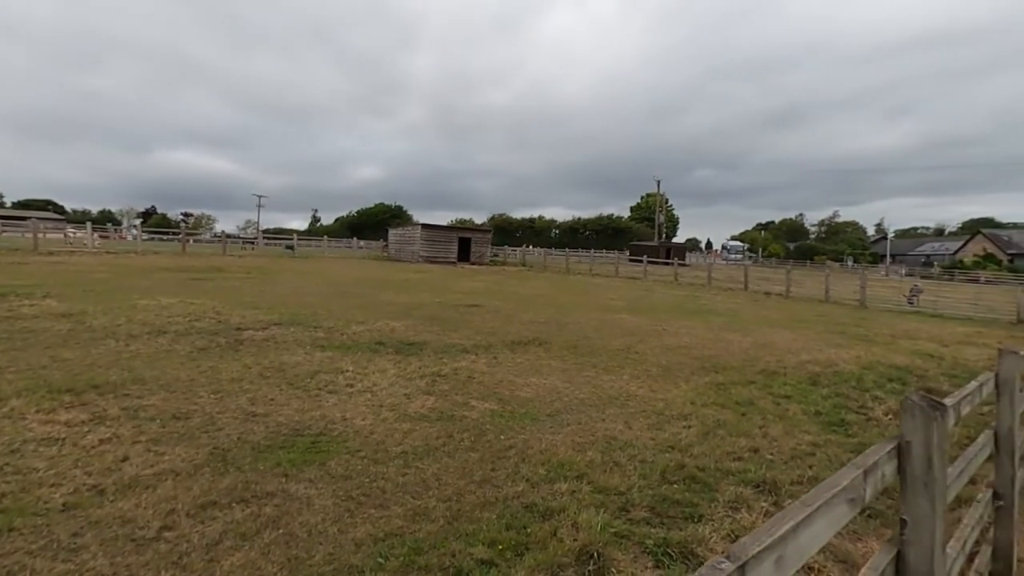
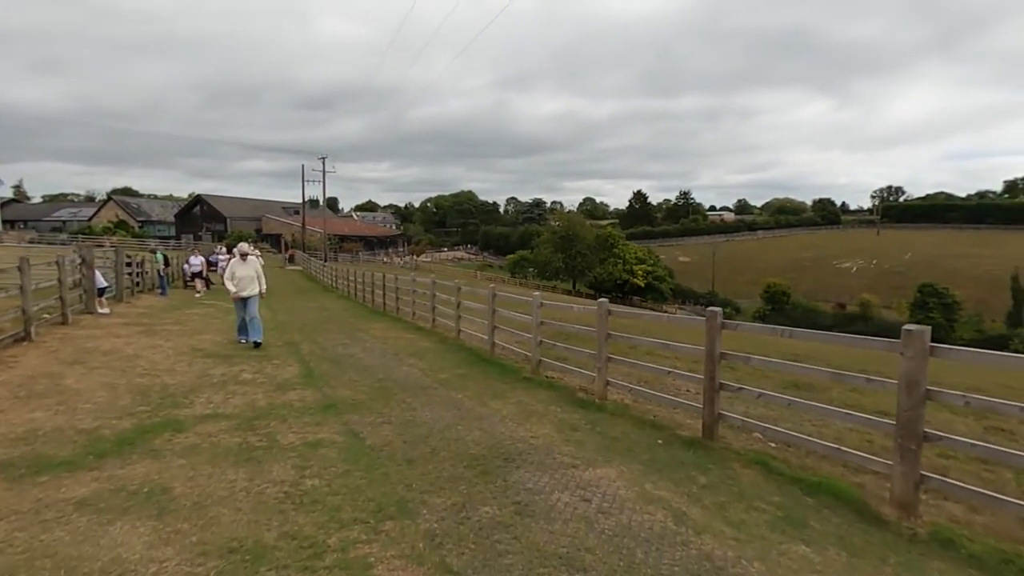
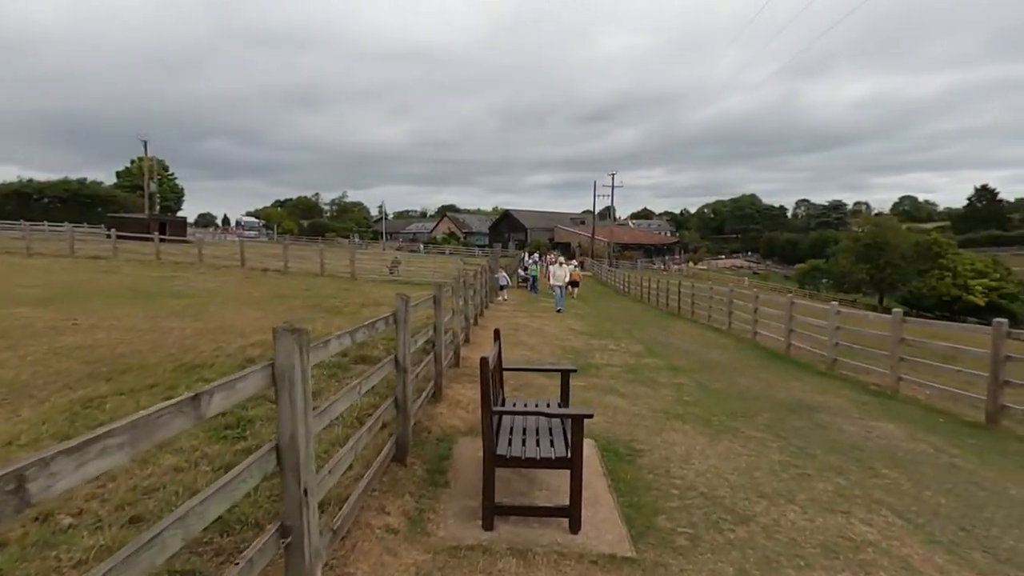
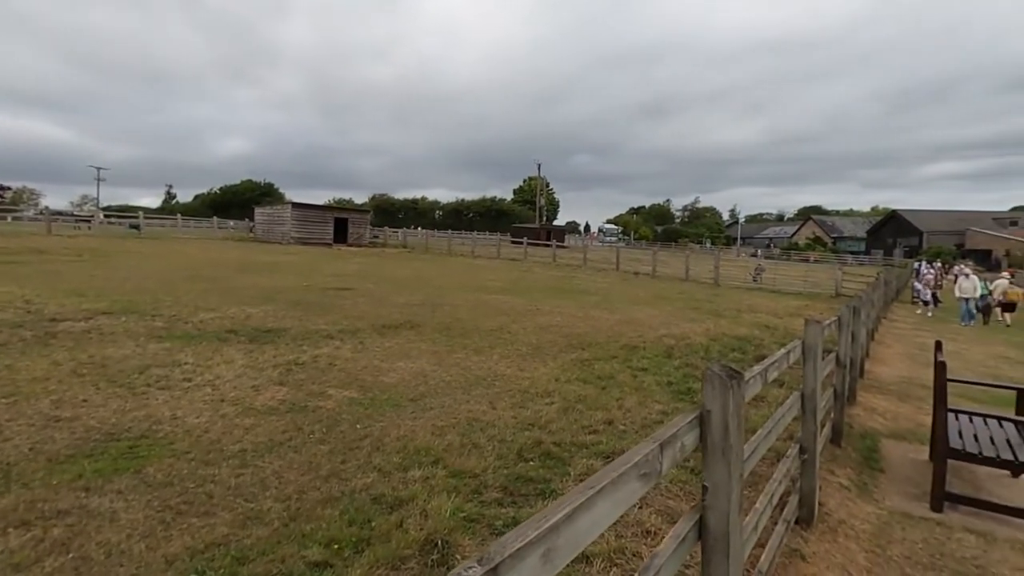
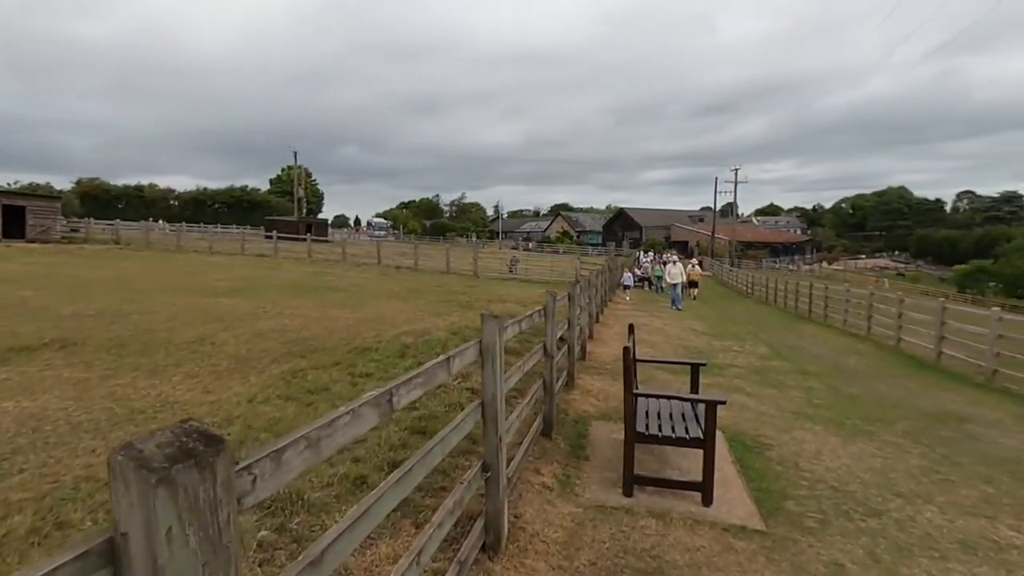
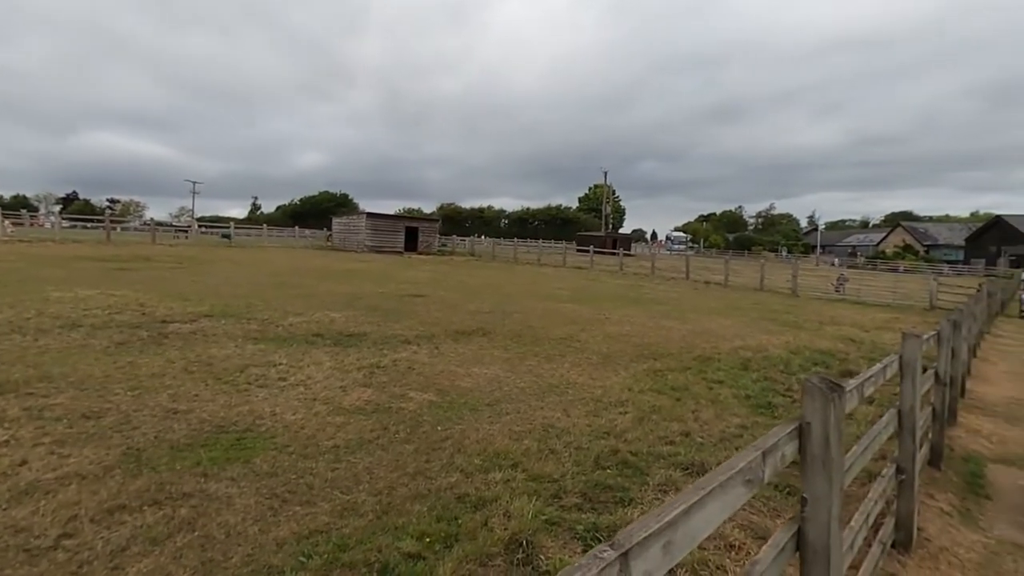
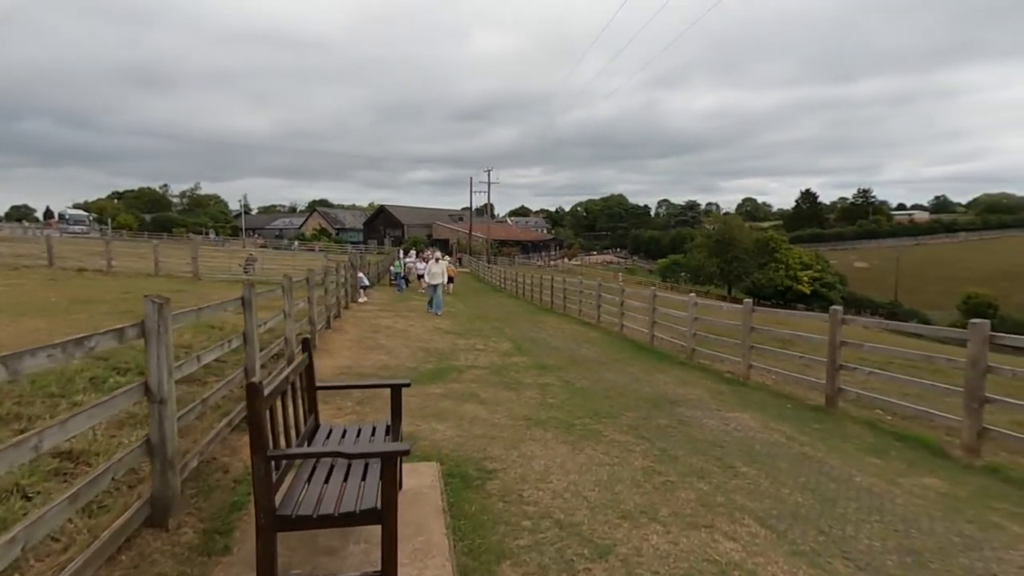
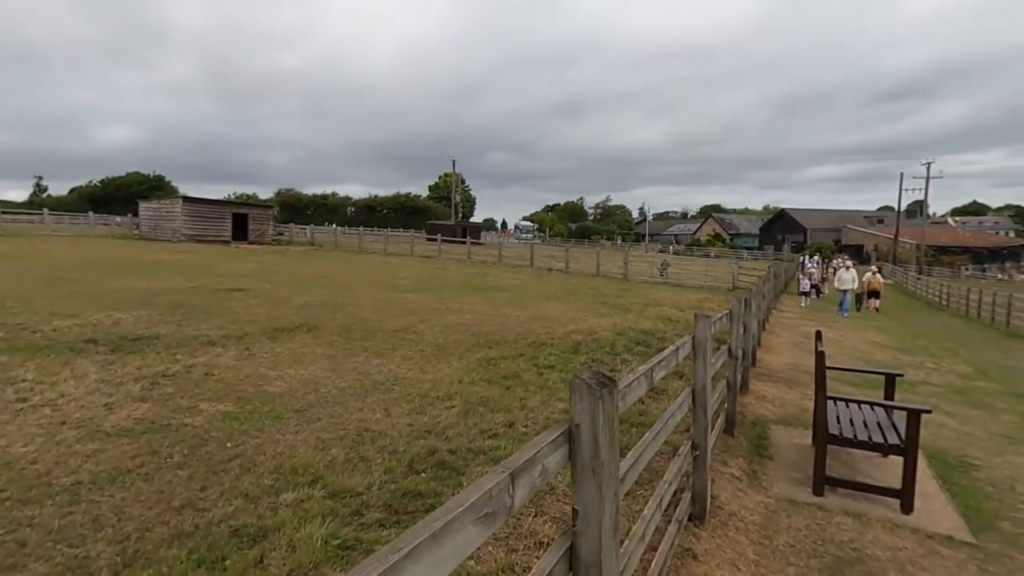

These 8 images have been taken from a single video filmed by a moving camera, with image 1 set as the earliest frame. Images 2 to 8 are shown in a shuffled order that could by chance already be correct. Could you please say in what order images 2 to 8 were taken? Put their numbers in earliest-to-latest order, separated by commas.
6, 4, 8, 5, 3, 7, 2
